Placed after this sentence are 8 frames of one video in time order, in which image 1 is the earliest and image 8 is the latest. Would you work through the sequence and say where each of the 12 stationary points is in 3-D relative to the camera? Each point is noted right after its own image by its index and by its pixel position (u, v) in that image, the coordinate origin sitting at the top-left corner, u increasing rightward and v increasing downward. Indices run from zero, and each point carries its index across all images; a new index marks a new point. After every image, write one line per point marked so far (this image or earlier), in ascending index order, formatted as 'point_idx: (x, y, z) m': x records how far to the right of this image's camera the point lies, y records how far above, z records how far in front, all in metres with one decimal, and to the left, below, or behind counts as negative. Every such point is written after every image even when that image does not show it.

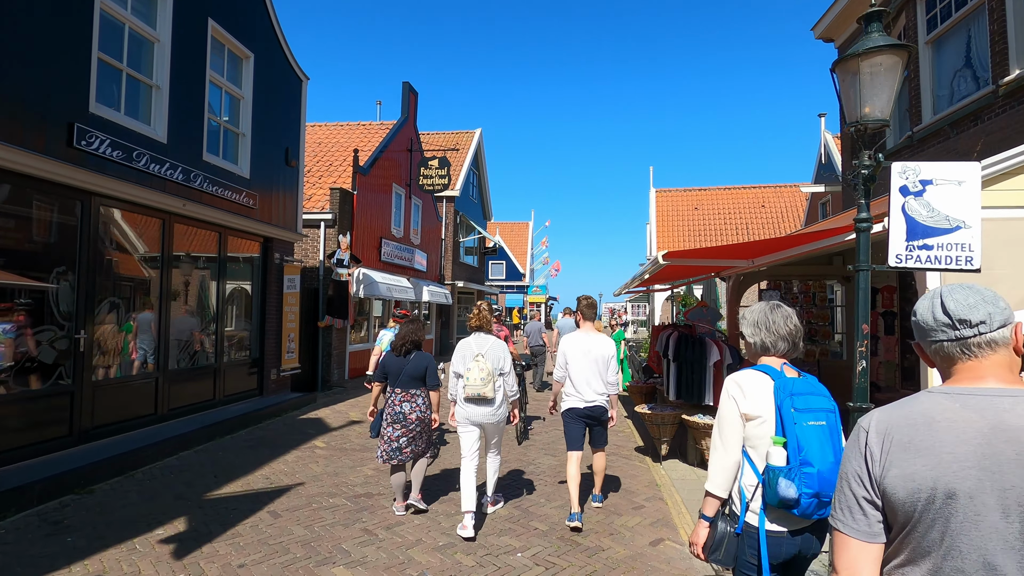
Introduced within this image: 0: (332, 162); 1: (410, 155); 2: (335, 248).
0: (-4.9, +3.4, +14.5) m
1: (-3.2, +4.2, +16.8) m
2: (-4.1, +0.9, +12.3) m
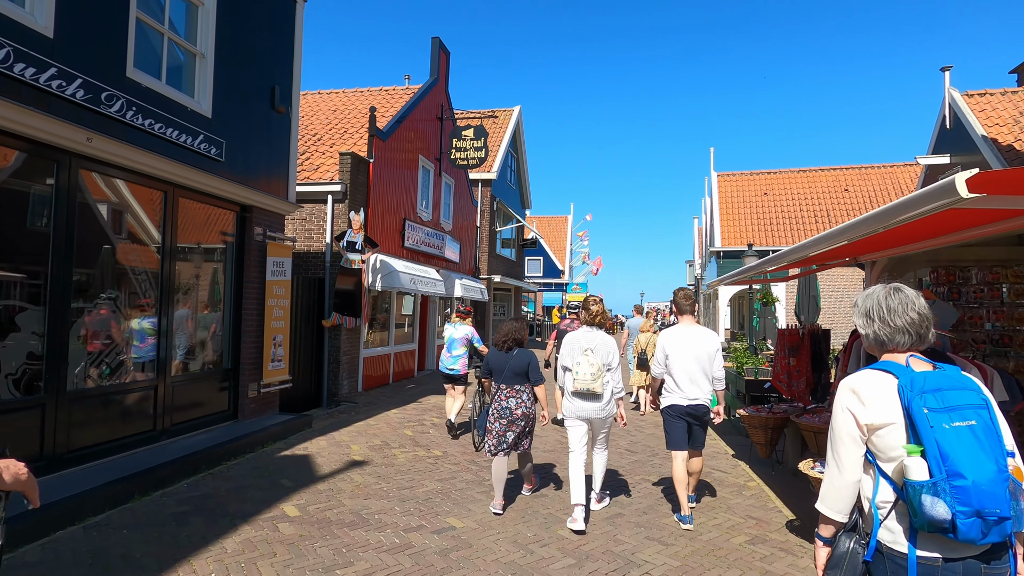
0: (-3.7, +3.6, +12.1) m
1: (-1.9, +4.3, +14.2) m
2: (-3.1, +1.1, +9.9) m
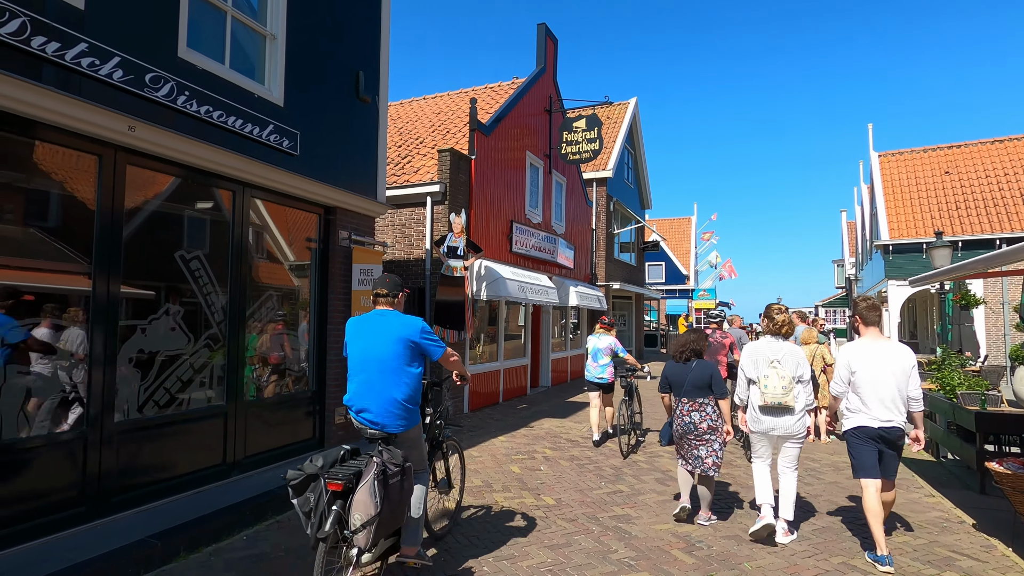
0: (-1.3, +3.4, +11.3) m
1: (+0.9, +4.1, +13.0) m
2: (-1.1, +0.9, +8.9) m
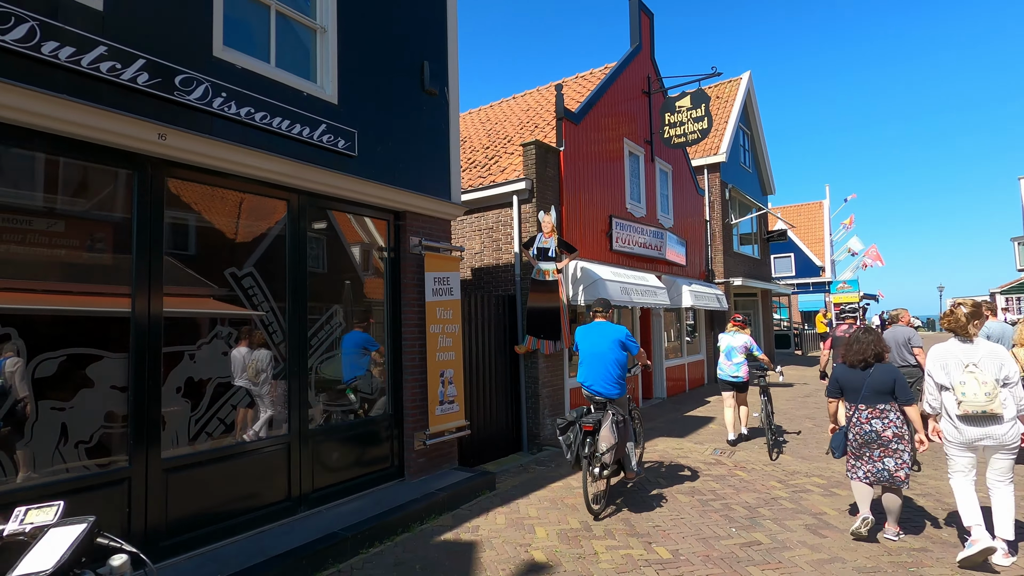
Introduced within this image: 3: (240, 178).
0: (+0.5, +3.3, +10.5) m
1: (+3.0, +4.1, +11.8) m
2: (+0.4, +0.8, +8.1) m
3: (-2.2, +0.9, +4.2) m
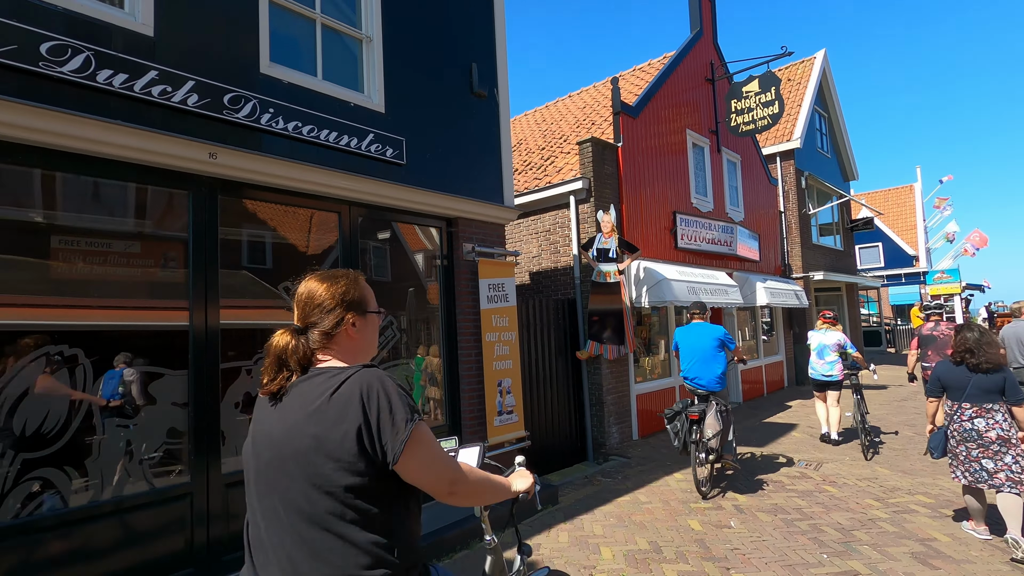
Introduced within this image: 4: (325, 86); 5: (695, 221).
0: (+1.6, +3.2, +10.2) m
1: (+4.2, +4.2, +11.1) m
2: (+1.2, +0.8, +7.8) m
3: (-1.8, +0.8, +4.3) m
4: (-1.5, +1.7, +4.4) m
5: (+3.5, +1.3, +10.2) m
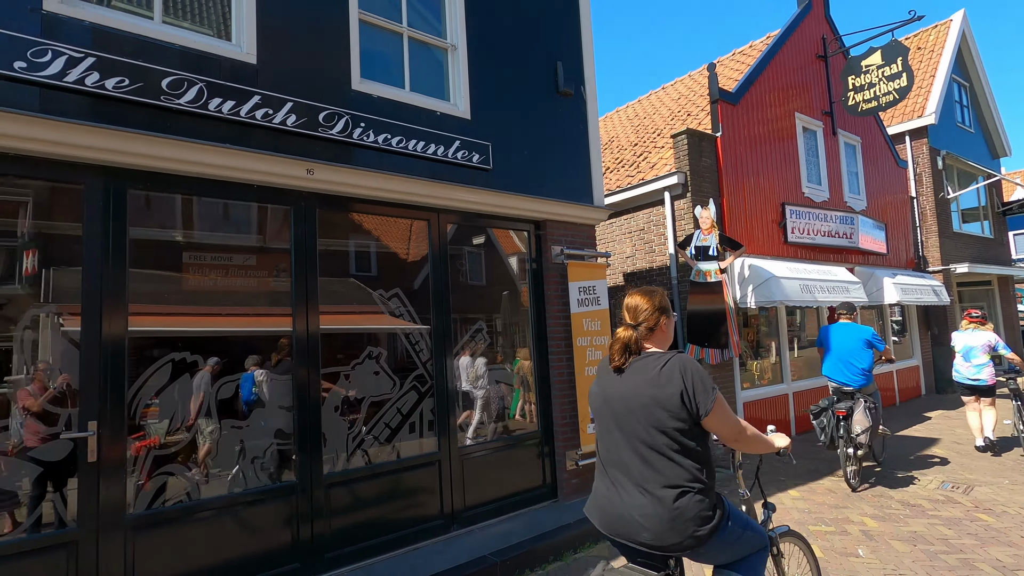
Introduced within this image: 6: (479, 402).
0: (+3.2, +3.2, +9.7) m
1: (+5.9, +4.2, +10.1) m
2: (+2.5, +0.8, +7.4) m
3: (-1.1, +0.7, +4.4) m
4: (-0.8, +1.6, +4.5) m
5: (+5.2, +1.3, +9.3) m
6: (-0.3, -1.0, +4.9) m
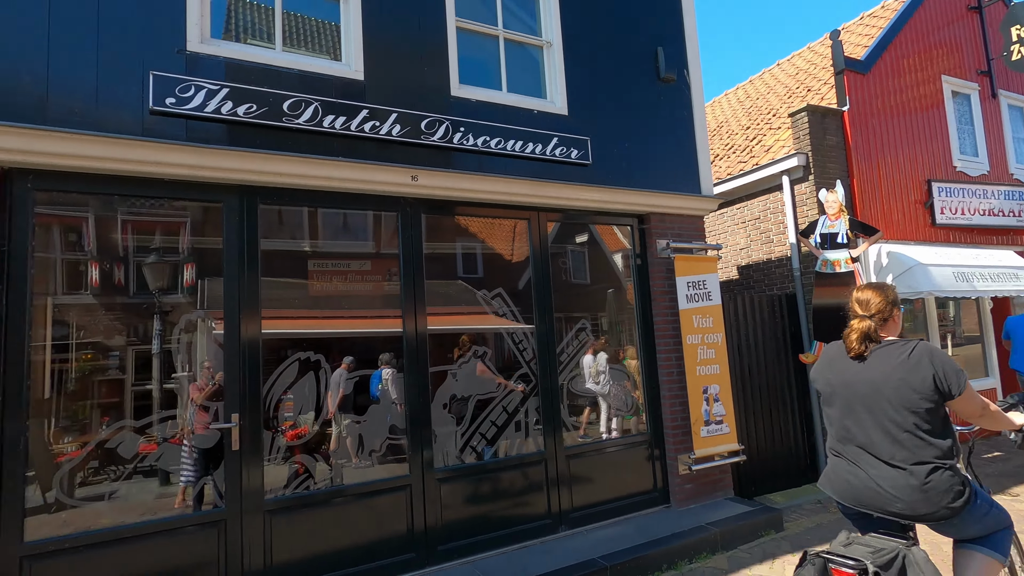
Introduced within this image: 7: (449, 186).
0: (+4.9, +3.4, +8.8) m
1: (+7.6, +4.4, +8.7) m
2: (+3.8, +0.9, +6.7) m
3: (-0.2, +0.7, +4.5) m
4: (0.0, +1.6, +4.5) m
5: (+6.8, +1.5, +8.1) m
6: (+0.7, -1.0, +4.8) m
7: (-0.5, +0.8, +4.1) m
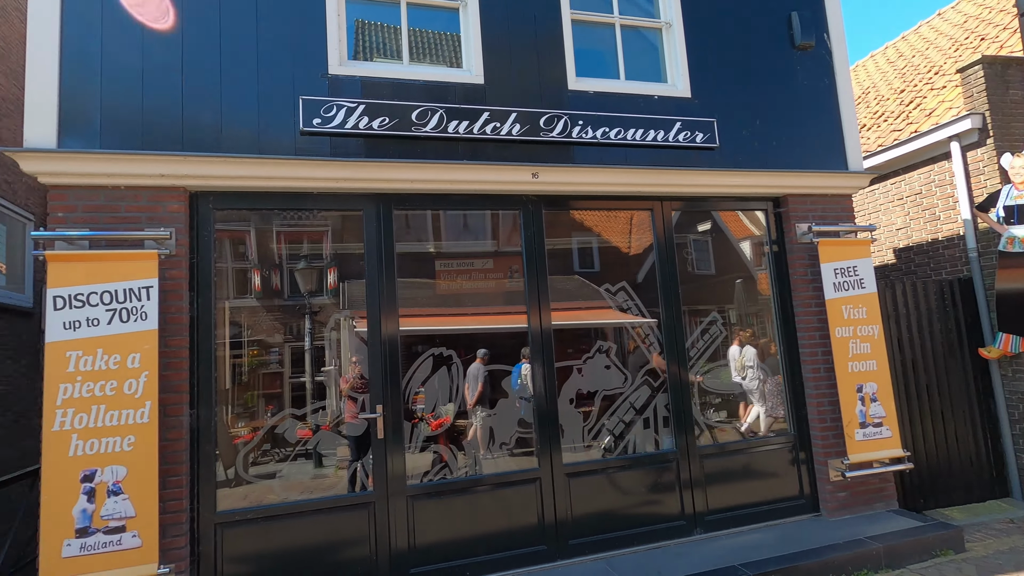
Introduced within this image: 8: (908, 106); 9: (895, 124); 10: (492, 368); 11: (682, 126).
0: (+6.6, +3.6, +7.5) m
1: (+9.2, +4.7, +6.9) m
2: (+5.2, +1.1, +5.7) m
3: (+0.8, +0.7, +4.4) m
4: (+1.0, +1.7, +4.4) m
5: (+8.4, +1.8, +6.4) m
6: (+1.7, -0.9, +4.5) m
7: (+0.4, +0.8, +4.1) m
8: (+5.6, +2.6, +7.6) m
9: (+5.4, +2.3, +7.6) m
10: (-0.2, -0.6, +4.1) m
11: (+1.4, +1.4, +4.5) m
